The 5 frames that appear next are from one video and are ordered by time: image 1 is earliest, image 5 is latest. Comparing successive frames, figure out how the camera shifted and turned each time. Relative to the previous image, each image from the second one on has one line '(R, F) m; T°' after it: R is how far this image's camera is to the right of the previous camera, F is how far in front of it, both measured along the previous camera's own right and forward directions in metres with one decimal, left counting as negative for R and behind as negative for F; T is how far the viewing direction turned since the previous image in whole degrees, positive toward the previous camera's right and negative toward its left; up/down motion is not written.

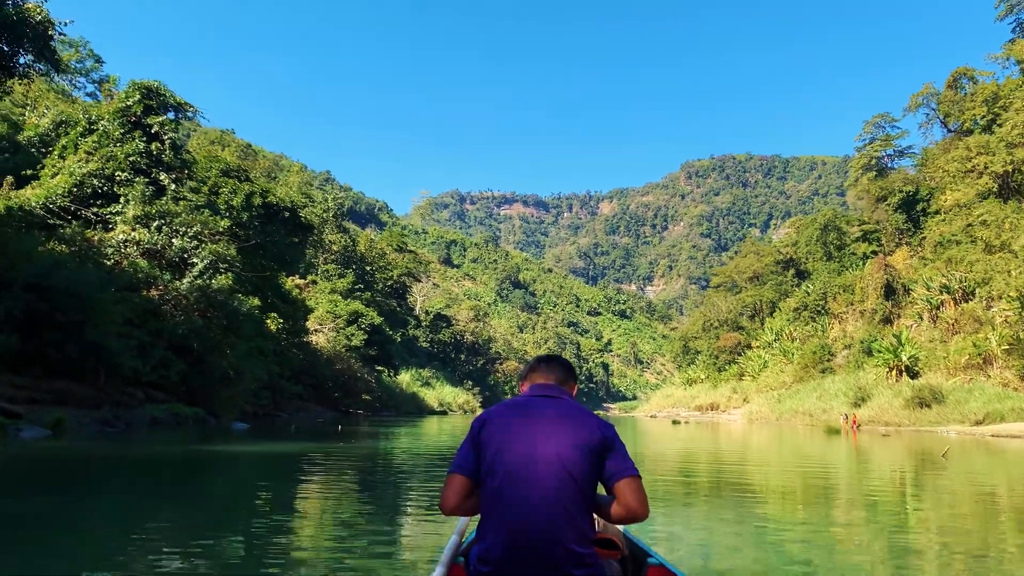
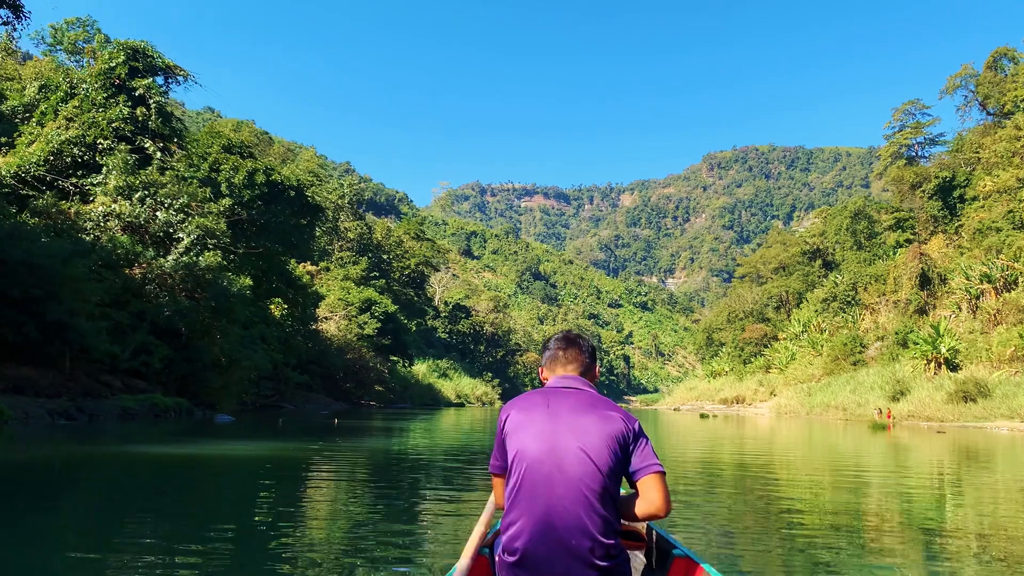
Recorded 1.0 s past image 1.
(0.0, +0.4) m; -1°
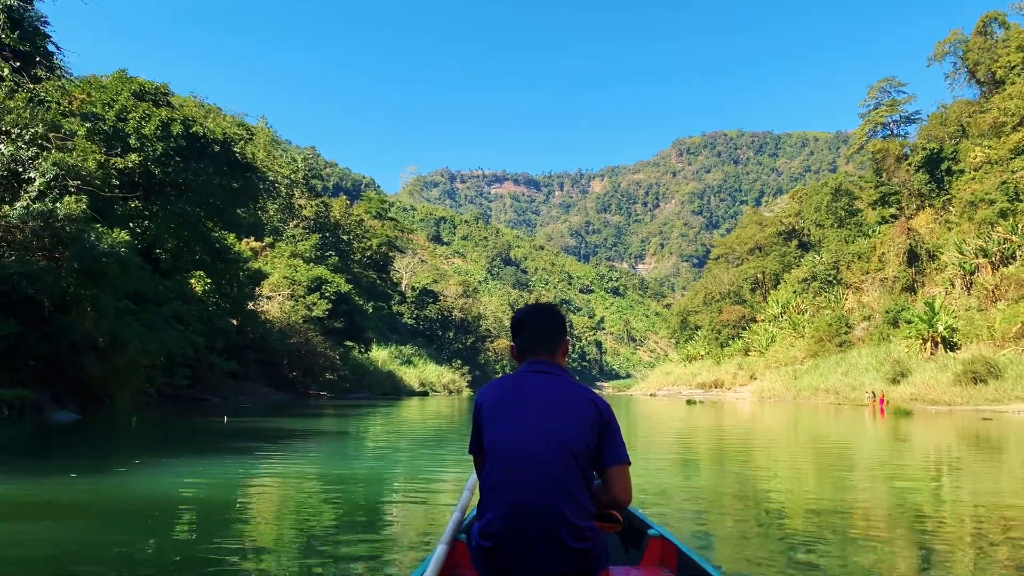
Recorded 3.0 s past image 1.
(0.0, +0.7) m; +2°
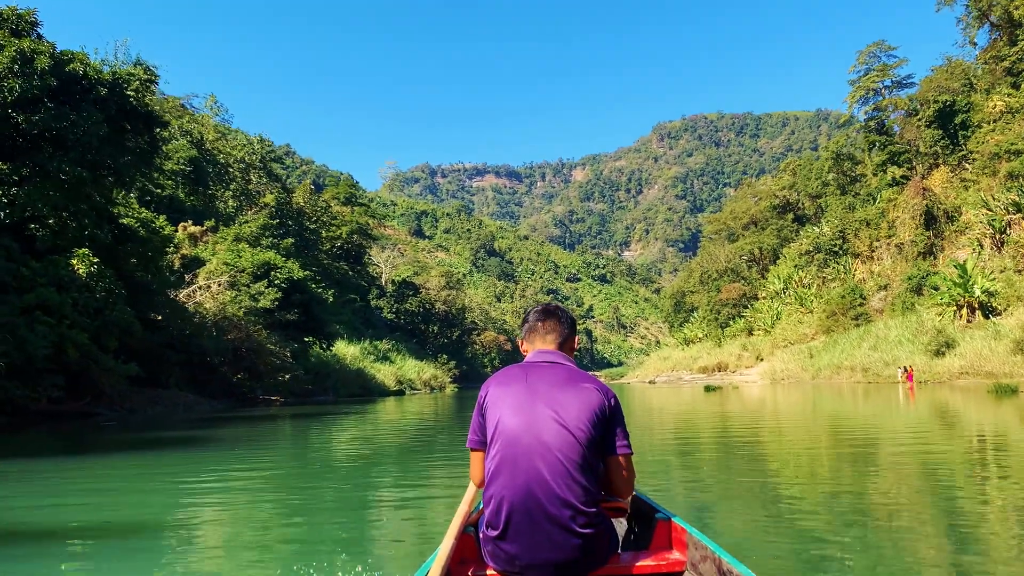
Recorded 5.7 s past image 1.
(0.0, +1.0) m; +1°
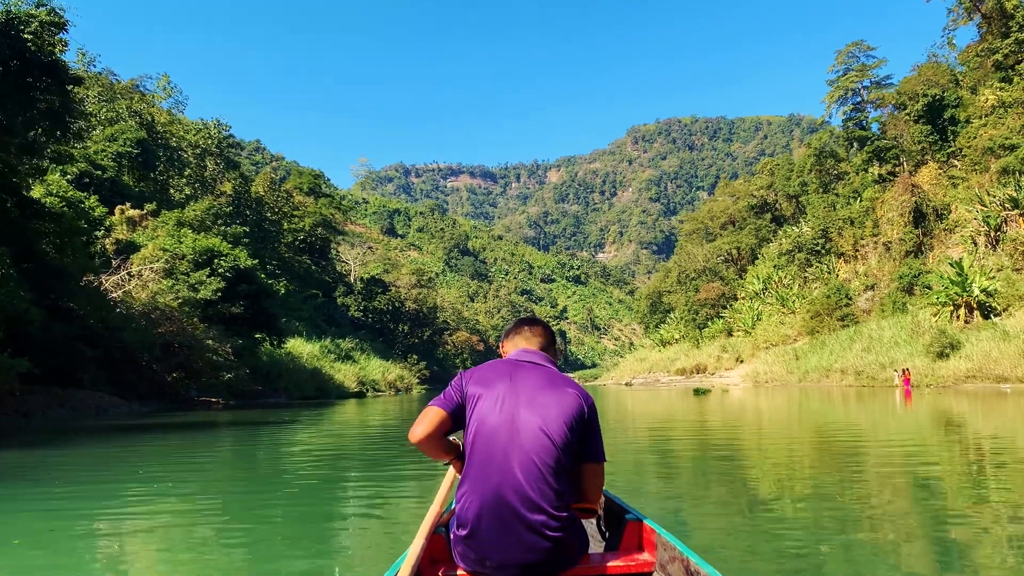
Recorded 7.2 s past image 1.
(0.0, +0.5) m; +2°
